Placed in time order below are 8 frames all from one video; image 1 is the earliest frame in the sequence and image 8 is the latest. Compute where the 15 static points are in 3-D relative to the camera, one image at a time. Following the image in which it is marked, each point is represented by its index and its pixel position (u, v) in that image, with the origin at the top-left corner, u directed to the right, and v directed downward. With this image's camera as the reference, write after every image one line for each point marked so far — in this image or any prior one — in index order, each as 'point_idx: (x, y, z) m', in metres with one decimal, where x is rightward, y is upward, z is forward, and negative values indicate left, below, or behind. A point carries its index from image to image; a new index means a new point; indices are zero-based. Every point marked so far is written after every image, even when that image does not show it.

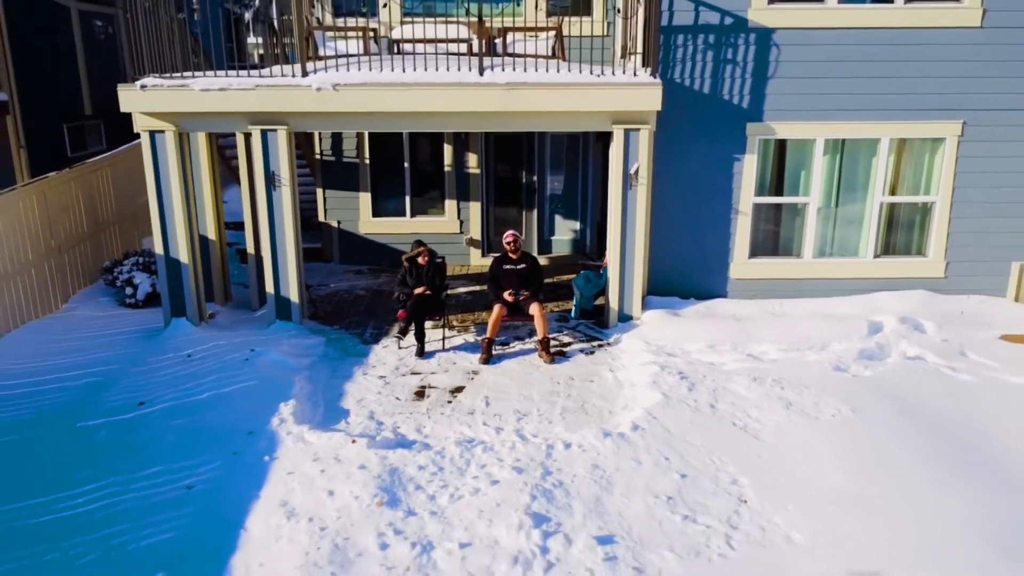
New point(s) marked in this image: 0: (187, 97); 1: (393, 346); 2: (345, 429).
0: (-2.9, +1.7, +7.4) m
1: (-1.1, -0.5, +7.7) m
2: (-1.2, -1.0, +5.9) m
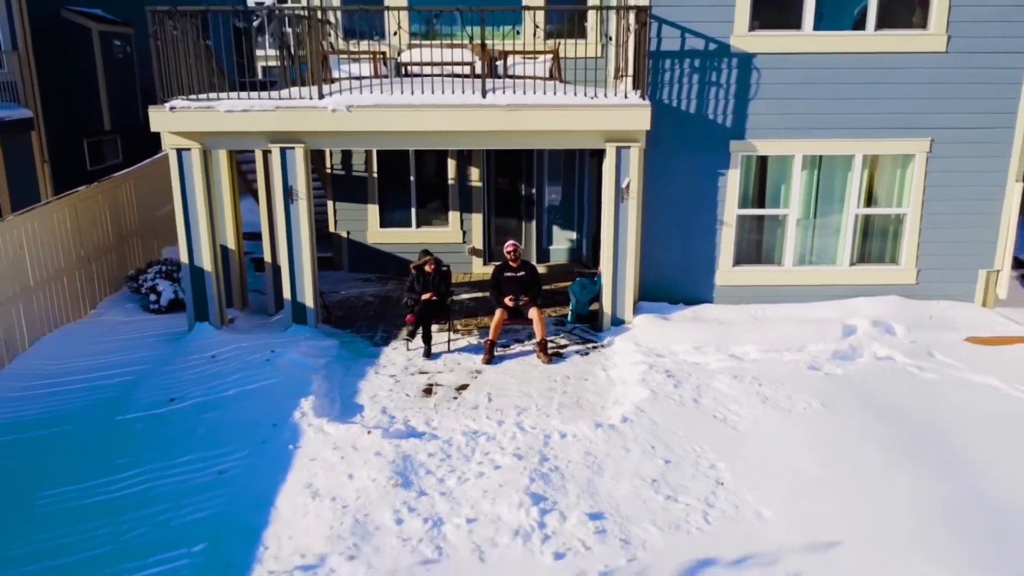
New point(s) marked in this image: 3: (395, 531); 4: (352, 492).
0: (-2.9, +1.7, +8.0) m
1: (-1.1, -0.6, +8.3) m
2: (-1.2, -1.1, +6.5) m
3: (-0.7, -1.5, +5.0) m
4: (-1.1, -1.3, +5.4) m
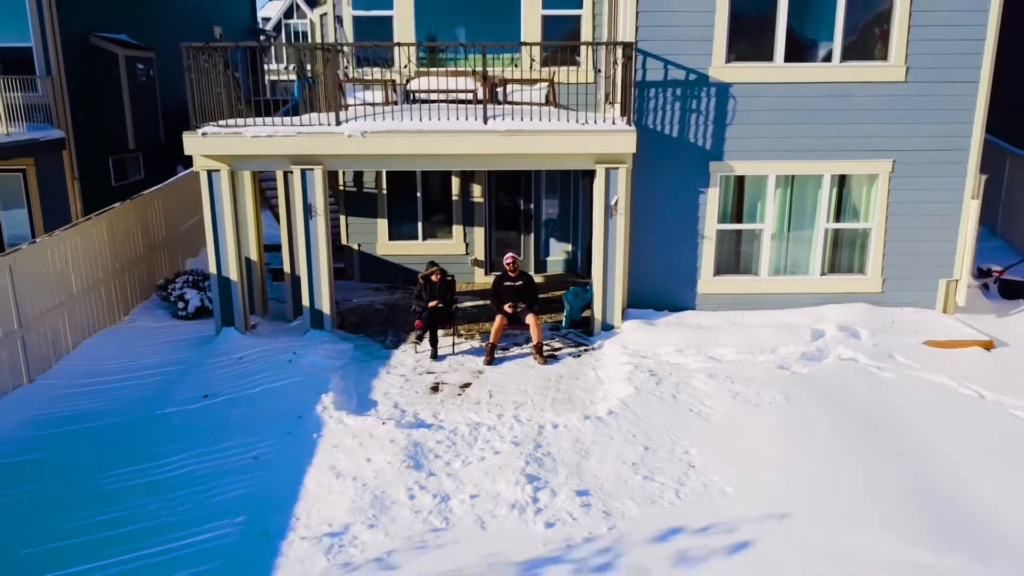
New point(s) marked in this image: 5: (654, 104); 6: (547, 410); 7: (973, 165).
0: (-2.9, +1.6, +8.8) m
1: (-1.1, -0.7, +9.1) m
2: (-1.2, -1.1, +7.3) m
3: (-0.7, -1.5, +5.8) m
4: (-1.1, -1.4, +6.2) m
5: (+1.6, +2.1, +9.2) m
6: (+0.3, -1.1, +7.3) m
7: (+5.2, +1.4, +9.3) m
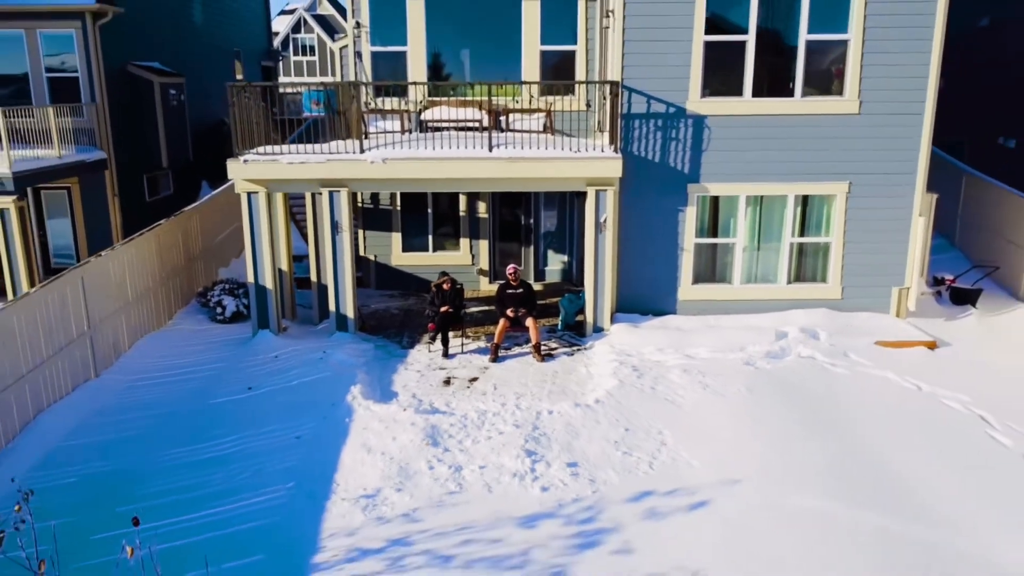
0: (-2.9, +1.5, +10.1) m
1: (-1.1, -0.8, +10.3) m
2: (-1.2, -1.2, +8.5) m
3: (-0.7, -1.6, +7.1) m
4: (-1.1, -1.5, +7.5) m
5: (+1.6, +2.0, +10.5) m
6: (+0.3, -1.2, +8.6) m
7: (+5.3, +1.3, +10.5) m
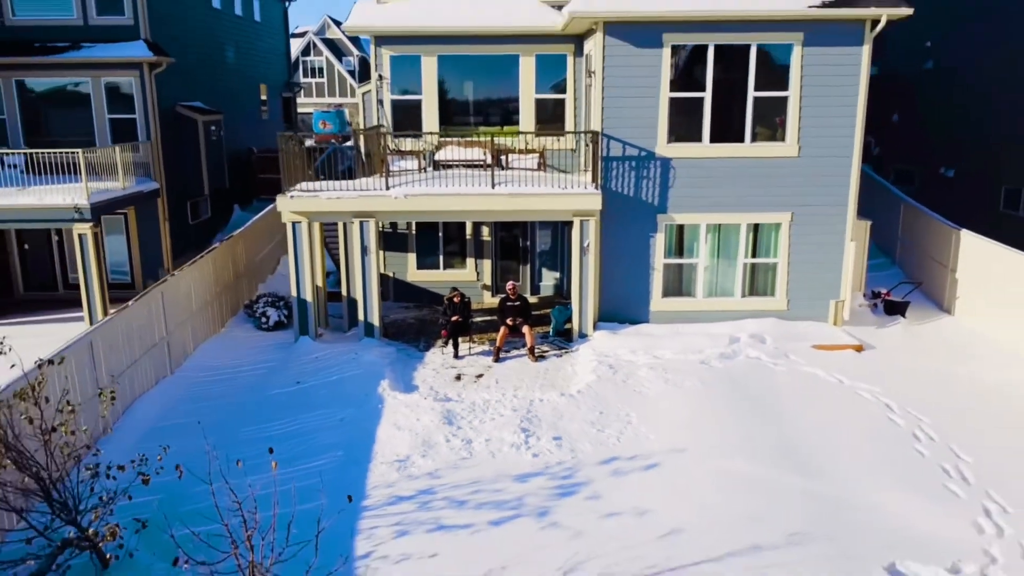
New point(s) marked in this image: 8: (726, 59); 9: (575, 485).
0: (-2.9, +1.3, +12.2) m
1: (-1.1, -1.0, +12.4) m
2: (-1.2, -1.4, +10.6) m
3: (-0.7, -1.8, +9.1) m
4: (-1.1, -1.6, +9.5) m
5: (+1.6, +1.8, +12.6) m
6: (+0.3, -1.3, +10.7) m
7: (+5.3, +1.1, +12.6) m
8: (+3.2, +3.4, +12.2) m
9: (+0.6, -2.0, +8.3) m
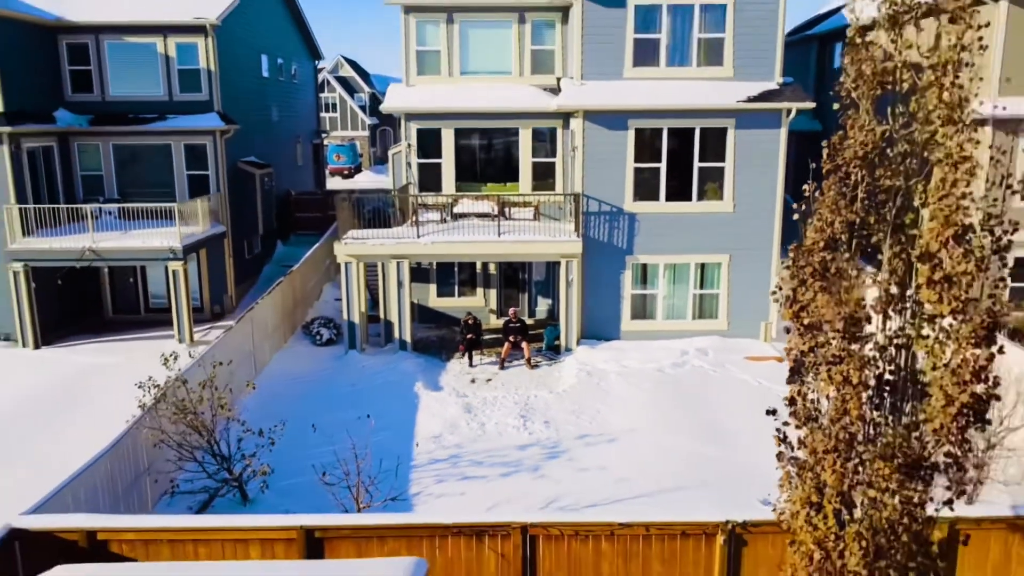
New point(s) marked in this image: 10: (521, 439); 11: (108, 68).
0: (-2.9, +0.8, +15.9) m
1: (-1.1, -1.5, +16.1) m
2: (-1.2, -1.8, +14.3) m
3: (-0.7, -2.2, +12.8) m
4: (-1.0, -2.0, +13.2) m
5: (+1.6, +1.3, +16.3) m
6: (+0.3, -1.8, +14.3) m
7: (+5.3, +0.6, +16.4) m
8: (+3.2, +3.0, +16.0) m
9: (+0.7, -2.4, +11.9) m
10: (+0.1, -2.3, +12.3) m
11: (-9.6, +5.2, +19.4) m
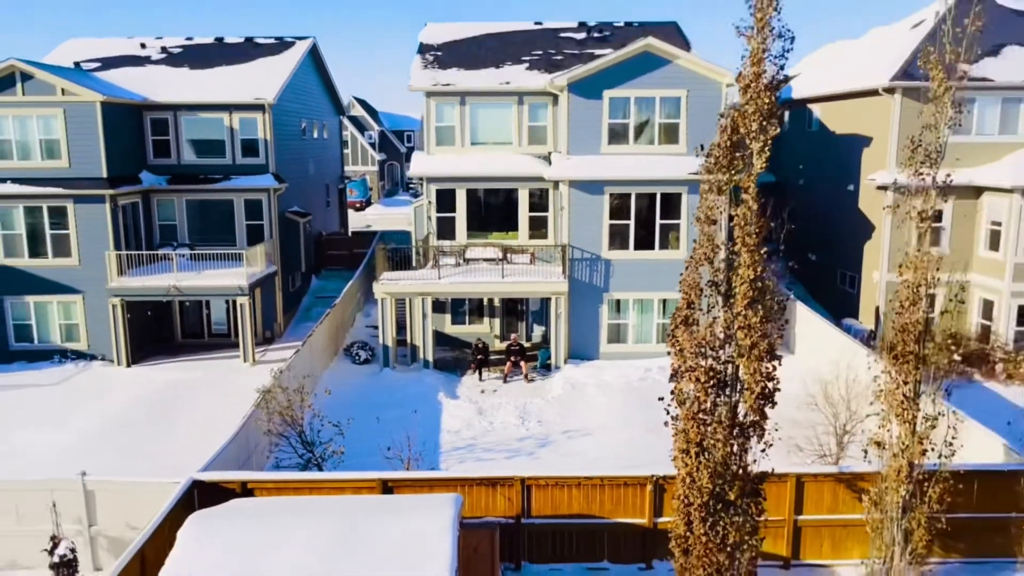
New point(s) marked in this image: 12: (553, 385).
0: (-2.9, 0.0, +20.2) m
1: (-1.1, -2.2, +20.3) m
2: (-1.2, -2.5, +18.5) m
3: (-0.7, -2.8, +17.0) m
4: (-1.0, -2.7, +17.4) m
5: (+1.7, +0.5, +20.6) m
6: (+0.4, -2.5, +18.5) m
7: (+5.3, -0.2, +20.6) m
8: (+3.3, +2.2, +20.3) m
9: (+0.7, -3.0, +16.1) m
10: (+0.2, -3.0, +16.5) m
11: (-9.6, +4.4, +23.7) m
12: (+1.0, -2.3, +19.4) m
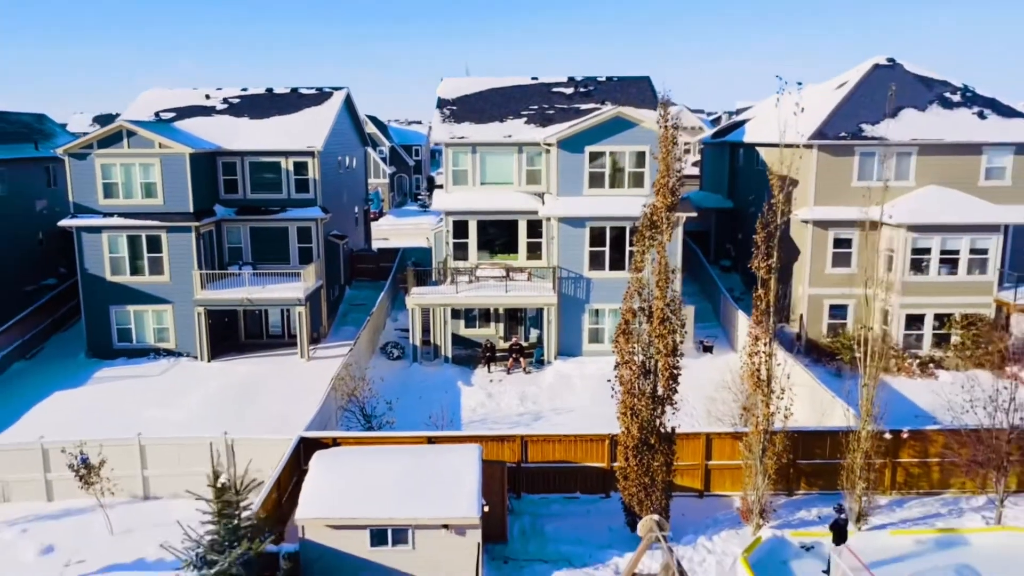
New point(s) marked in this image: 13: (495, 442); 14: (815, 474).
0: (-2.8, -0.3, +25.9) m
1: (-1.0, -2.6, +26.0) m
2: (-1.1, -2.9, +24.2) m
3: (-0.6, -3.3, +22.7) m
4: (-1.0, -3.1, +23.1) m
5: (+1.7, +0.1, +26.3) m
6: (+0.4, -2.9, +24.2) m
7: (+5.4, -0.6, +26.3) m
8: (+3.3, +1.8, +26.0) m
9: (+0.8, -3.5, +21.8) m
10: (+0.2, -3.4, +22.2) m
11: (-9.5, +4.0, +29.4) m
12: (+1.0, -2.7, +25.1) m
13: (-0.4, -3.3, +17.5) m
14: (+6.5, -4.0, +17.4) m
